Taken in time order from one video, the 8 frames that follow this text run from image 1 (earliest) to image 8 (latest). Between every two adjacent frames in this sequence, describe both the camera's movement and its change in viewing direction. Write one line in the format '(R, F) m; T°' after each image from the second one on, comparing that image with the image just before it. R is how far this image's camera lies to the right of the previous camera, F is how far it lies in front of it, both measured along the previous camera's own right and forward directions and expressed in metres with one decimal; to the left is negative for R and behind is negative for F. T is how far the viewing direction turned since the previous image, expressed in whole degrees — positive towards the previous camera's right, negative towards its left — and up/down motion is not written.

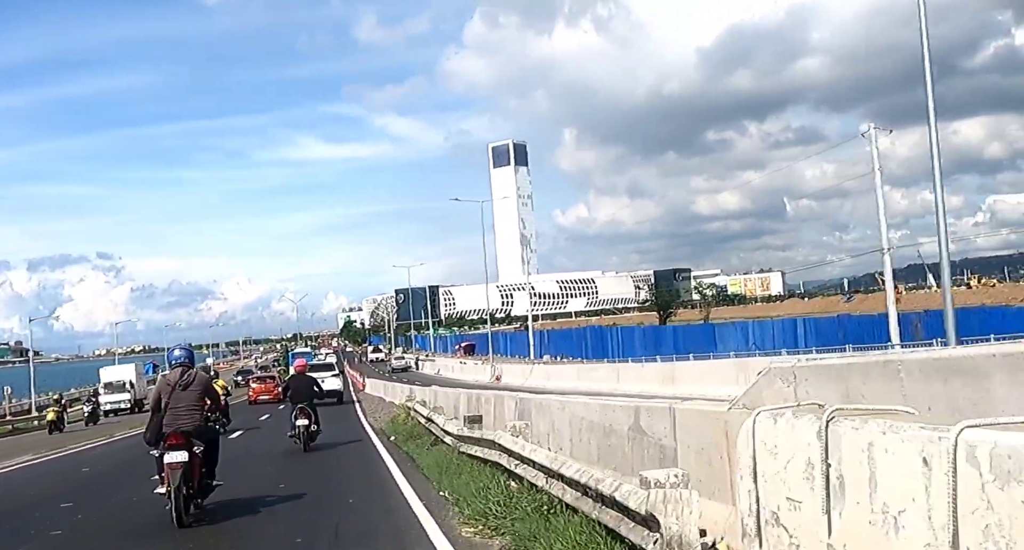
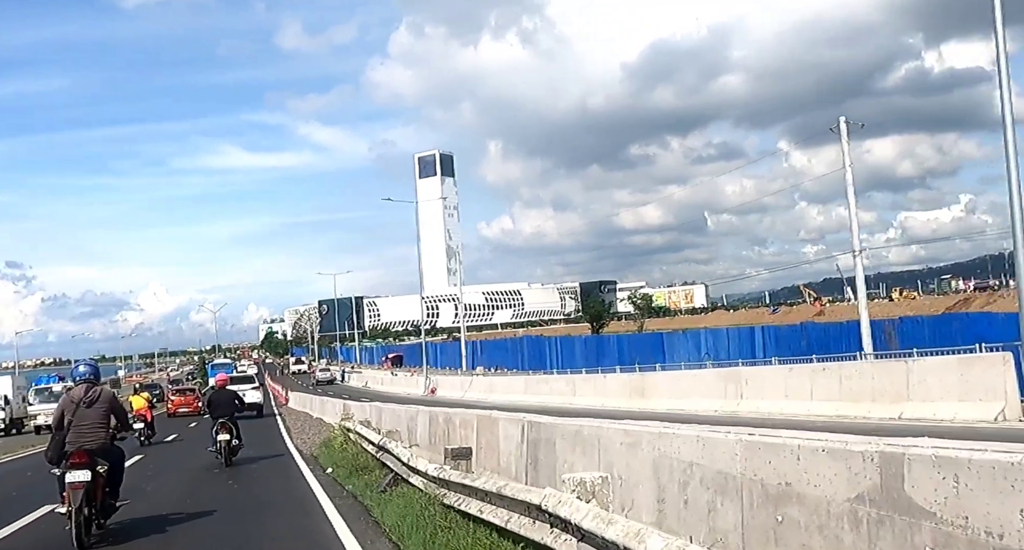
(-0.6, +3.2) m; +5°
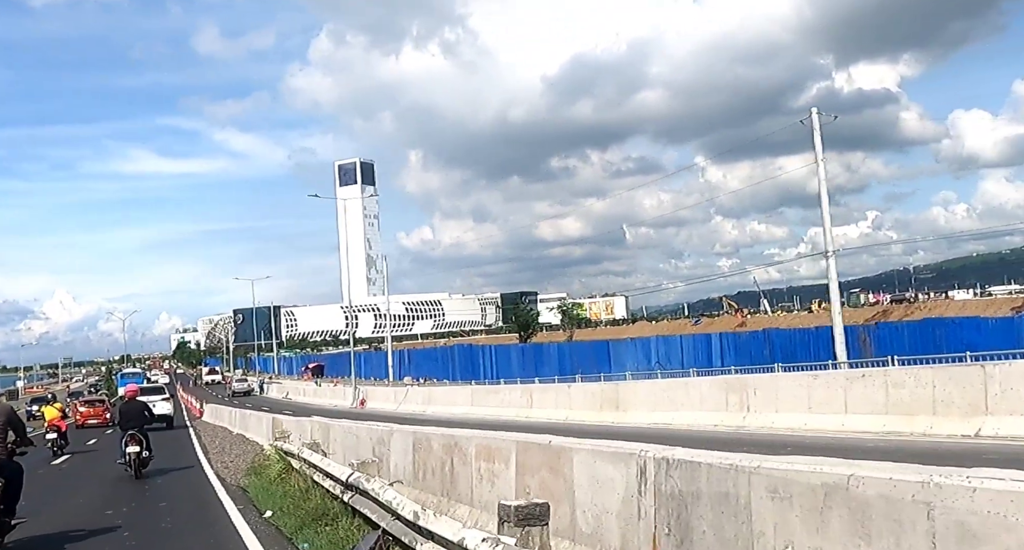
(-0.8, +3.0) m; +5°
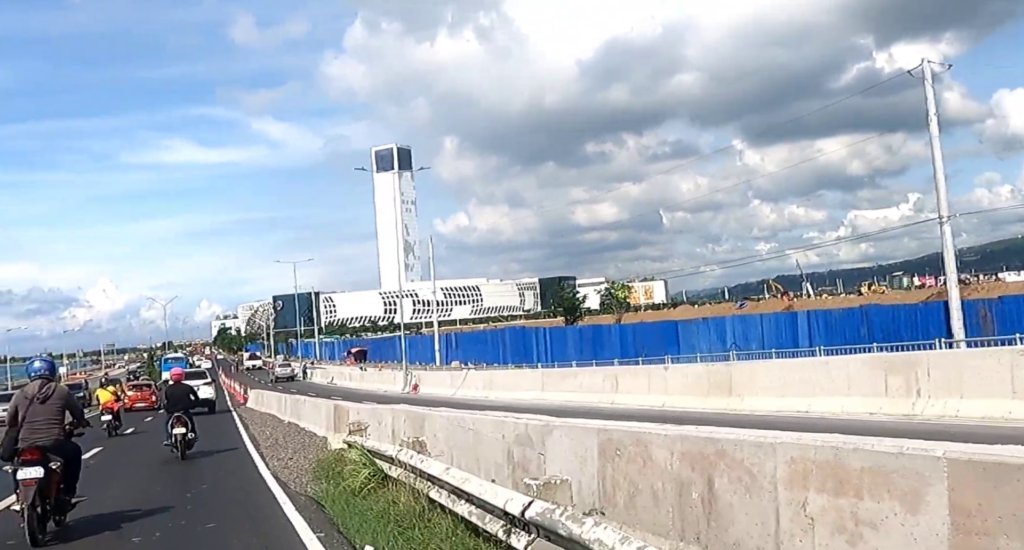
(-1.1, +2.8) m; -2°
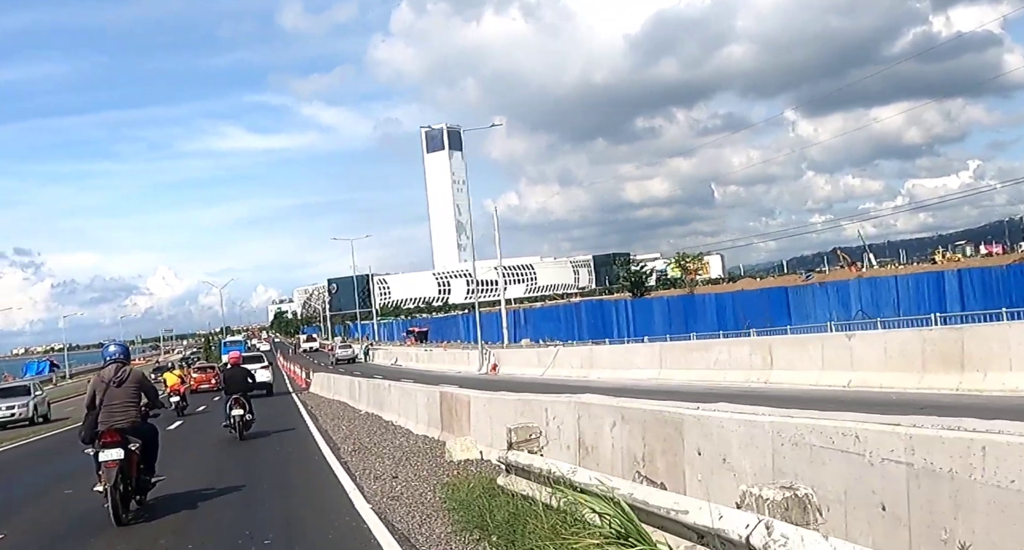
(-1.4, +4.2) m; -3°
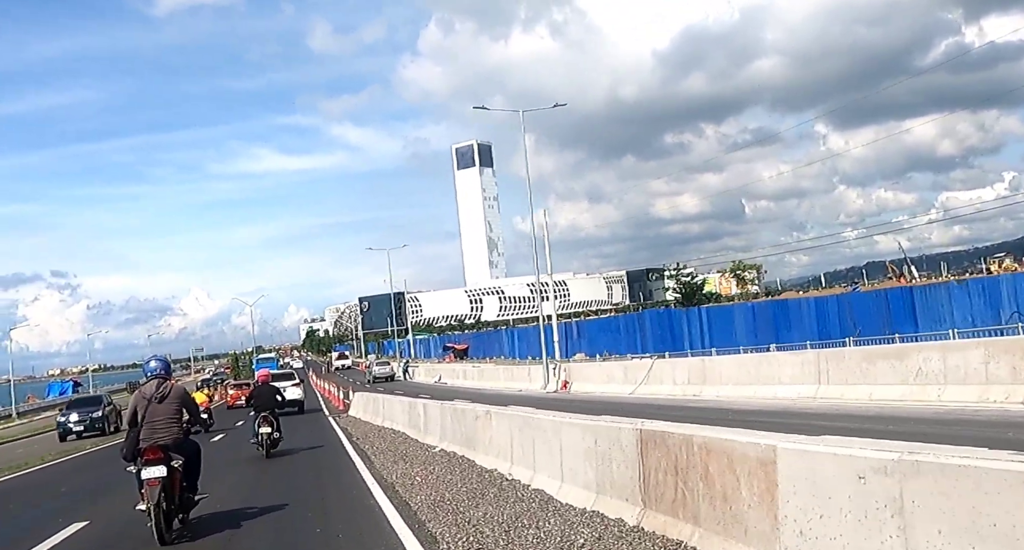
(-1.4, +5.3) m; -2°
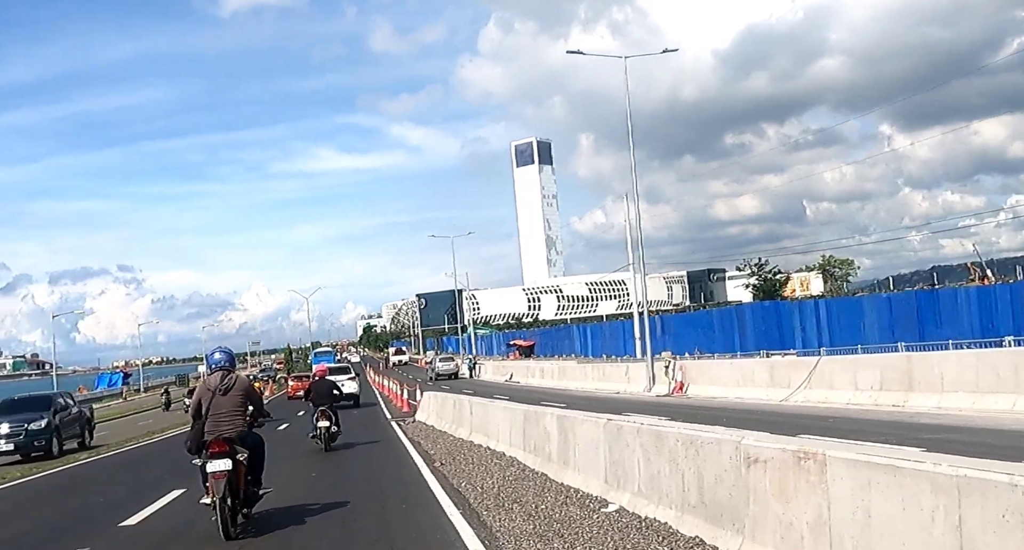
(-1.3, +5.4) m; -3°
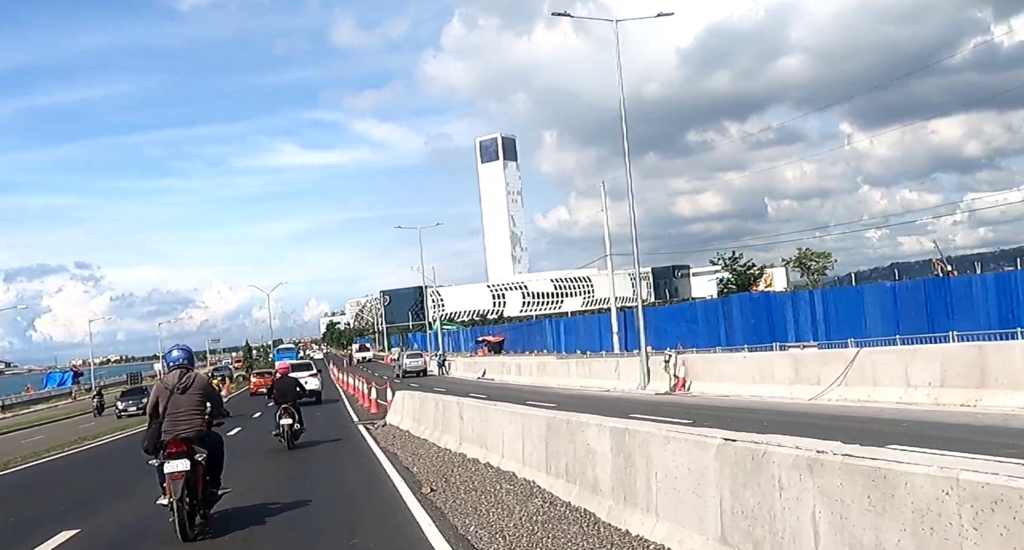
(-0.4, +2.7) m; +2°
